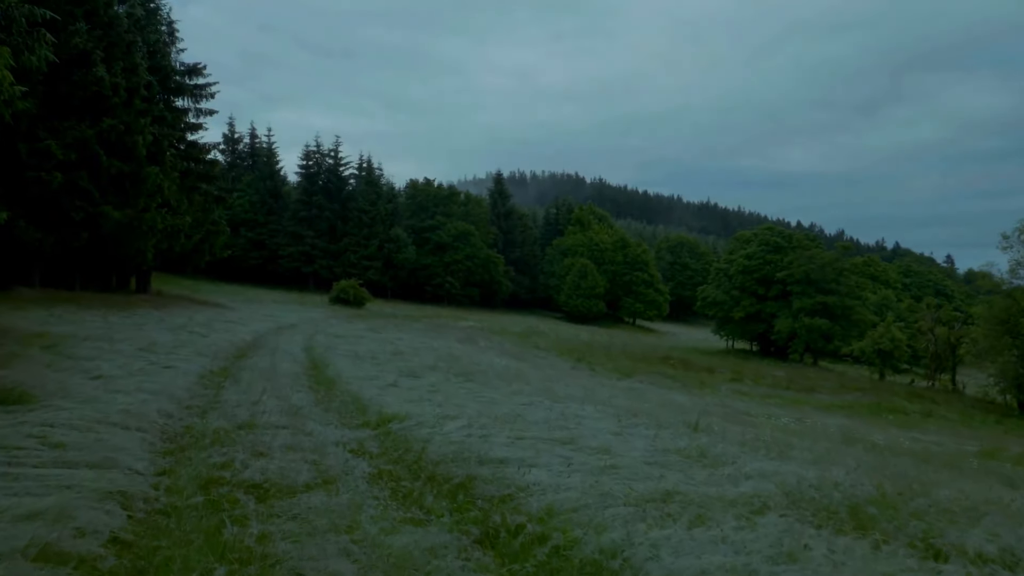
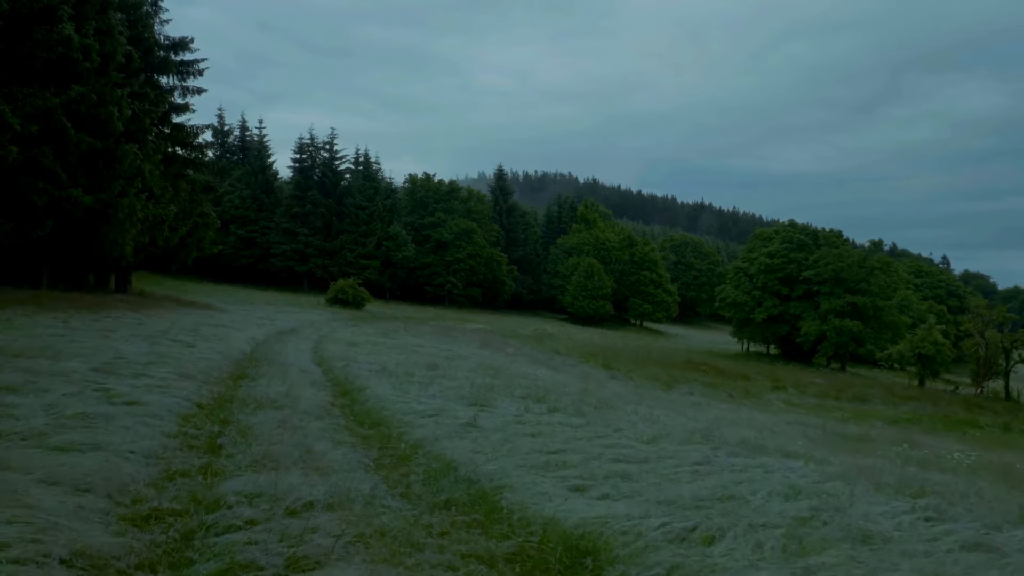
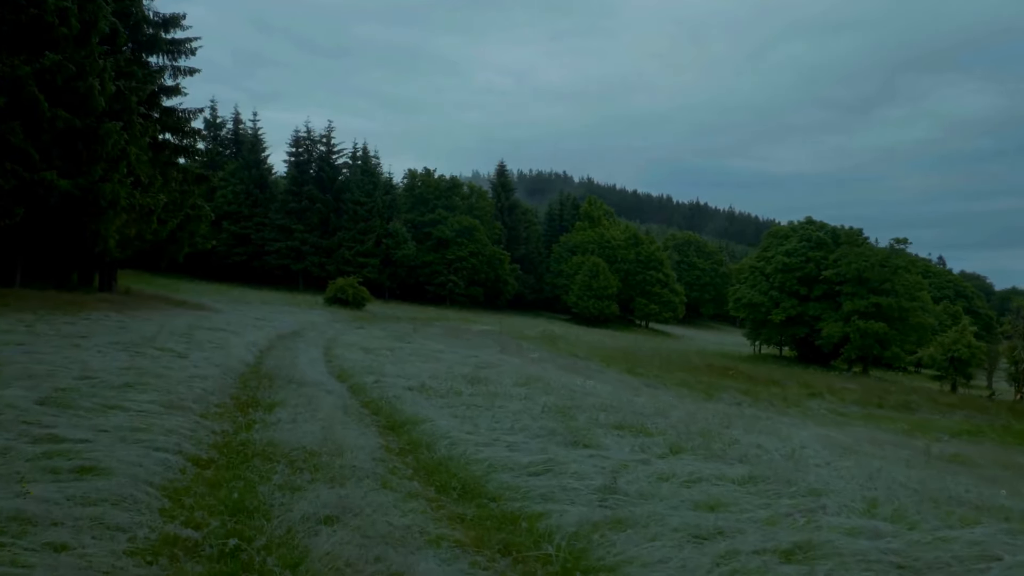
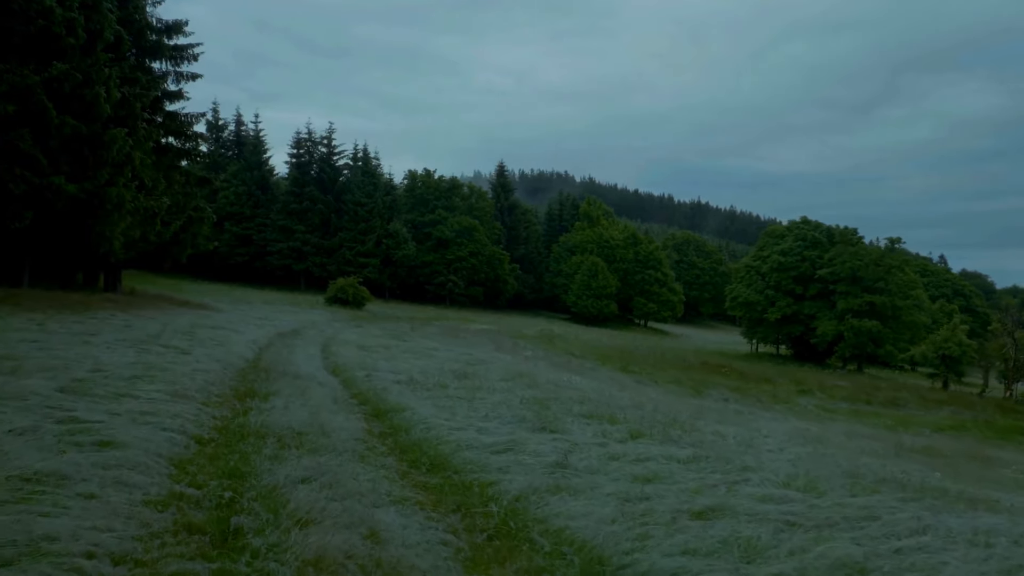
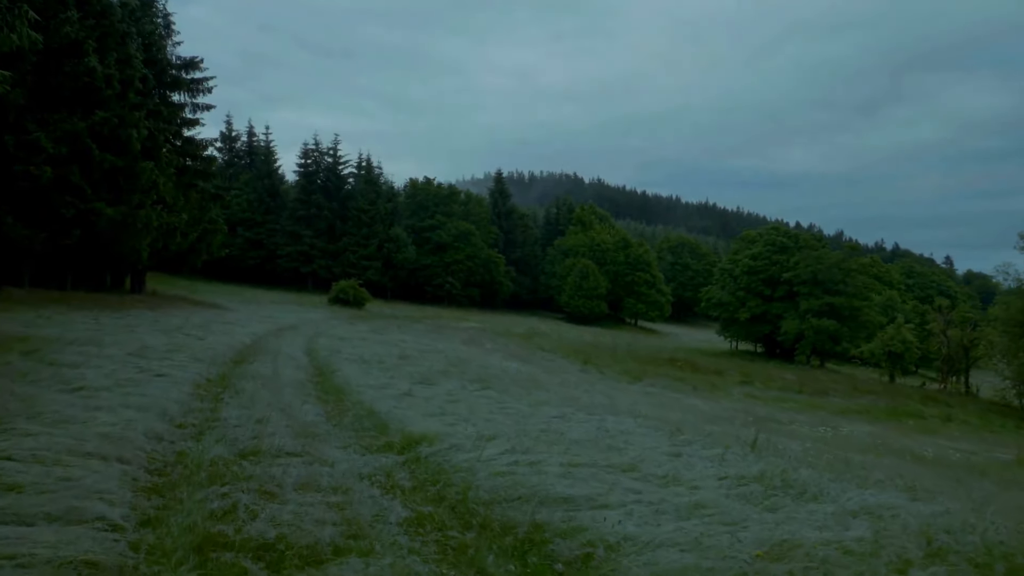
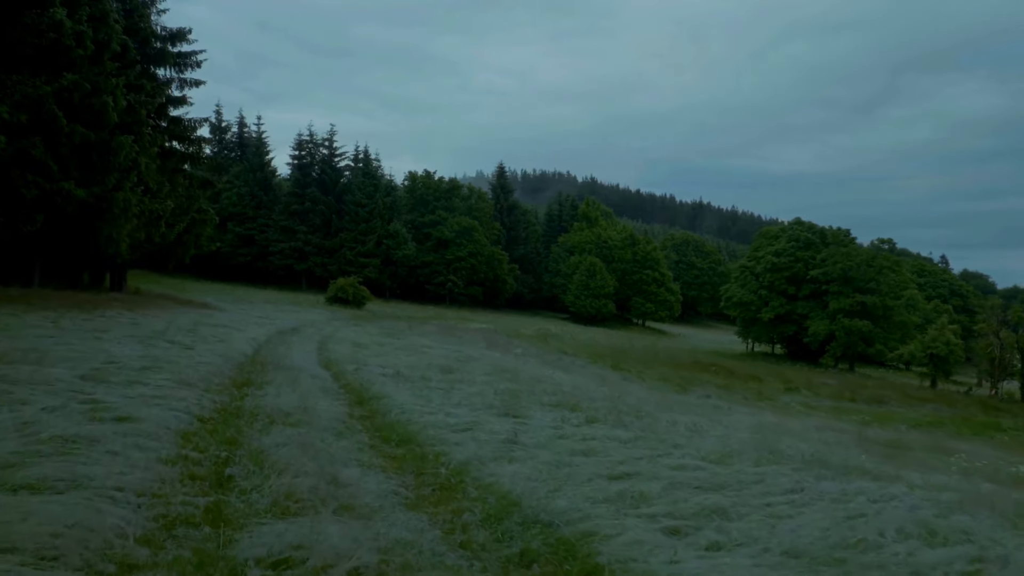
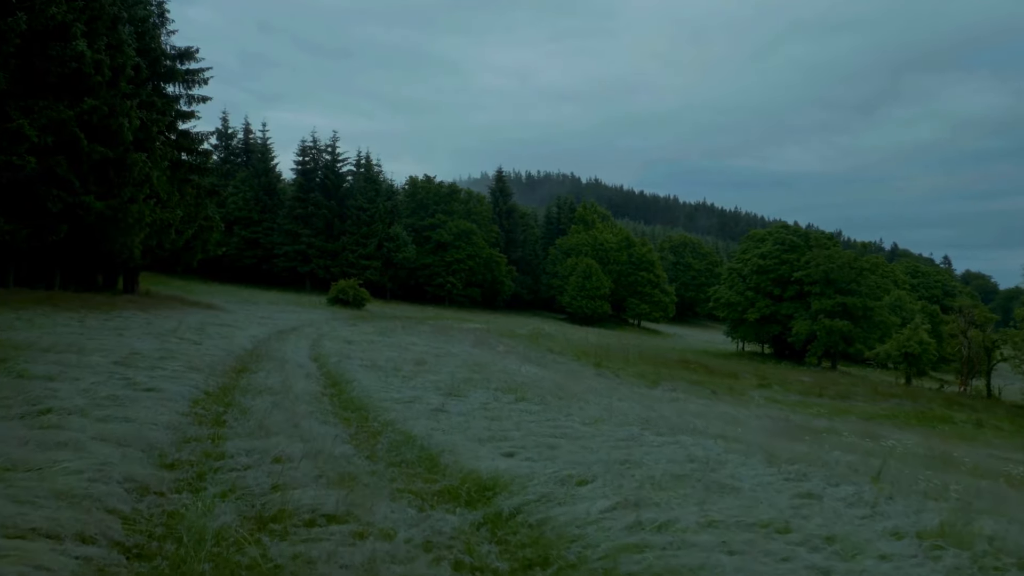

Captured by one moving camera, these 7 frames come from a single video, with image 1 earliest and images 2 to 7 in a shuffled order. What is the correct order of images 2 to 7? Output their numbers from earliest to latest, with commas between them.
5, 7, 2, 6, 4, 3
